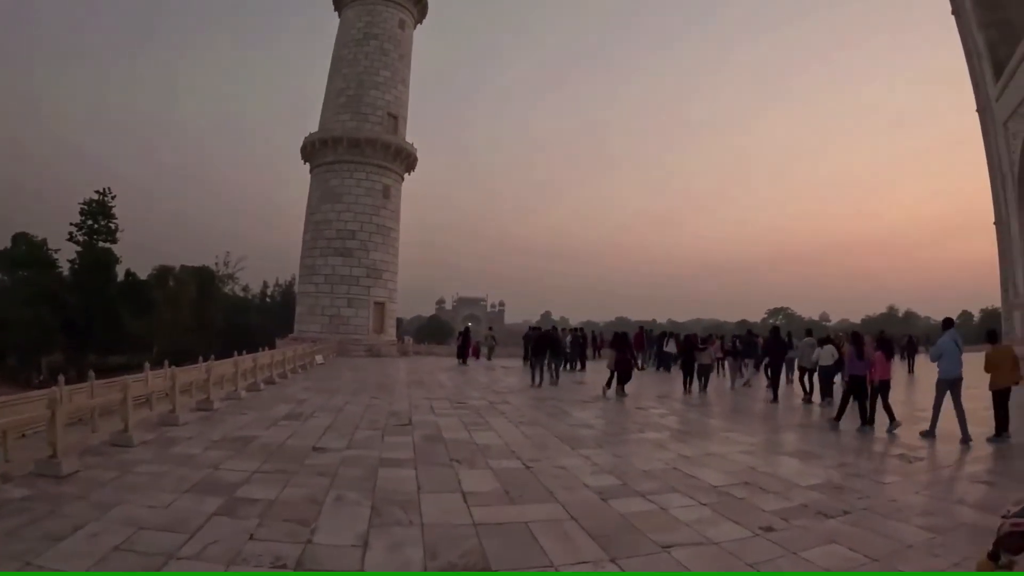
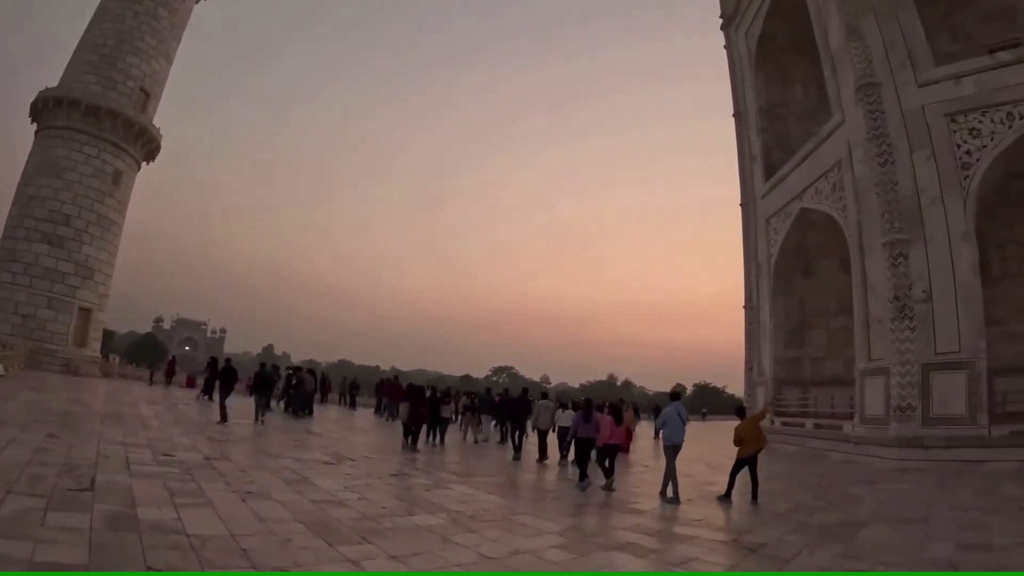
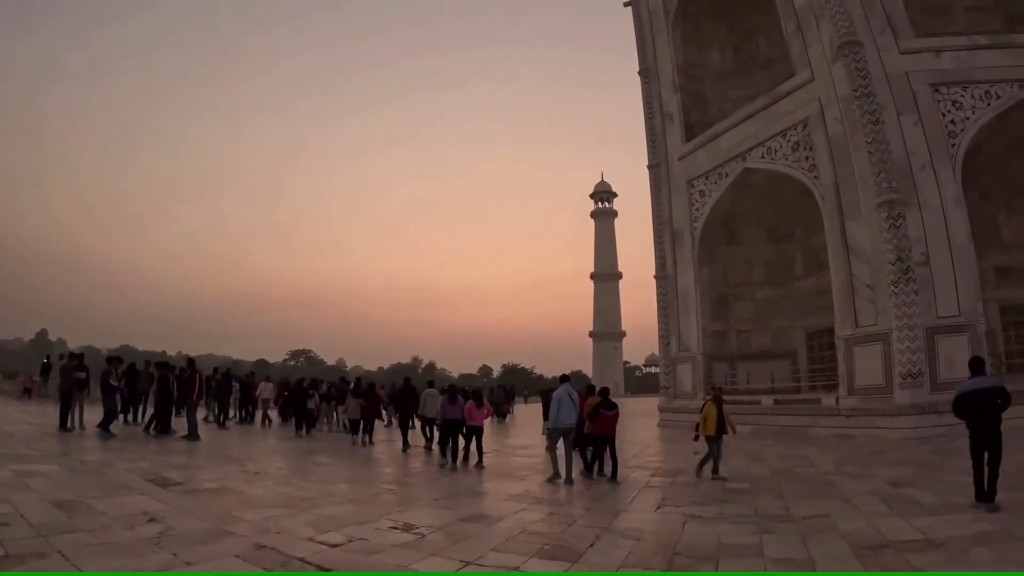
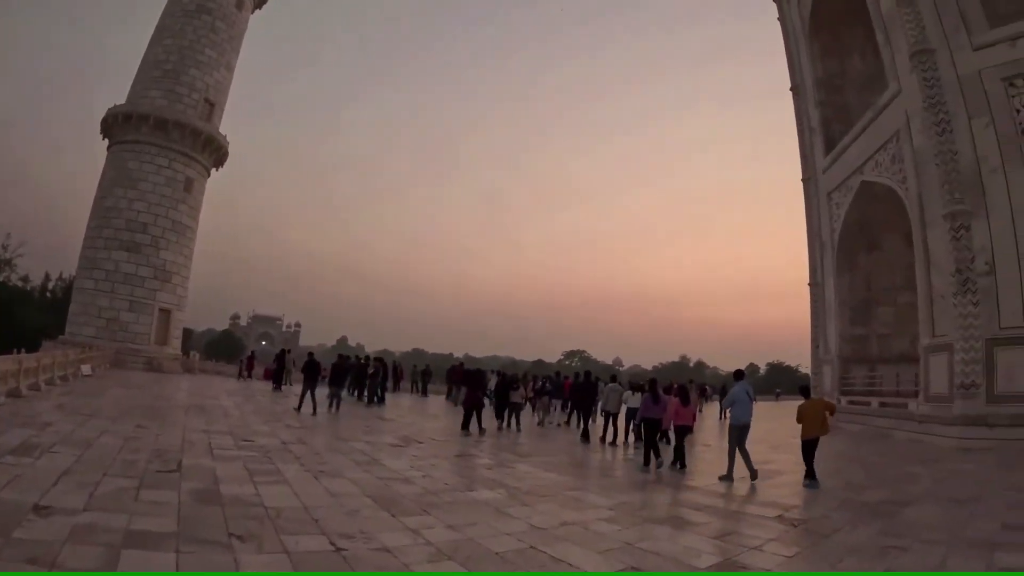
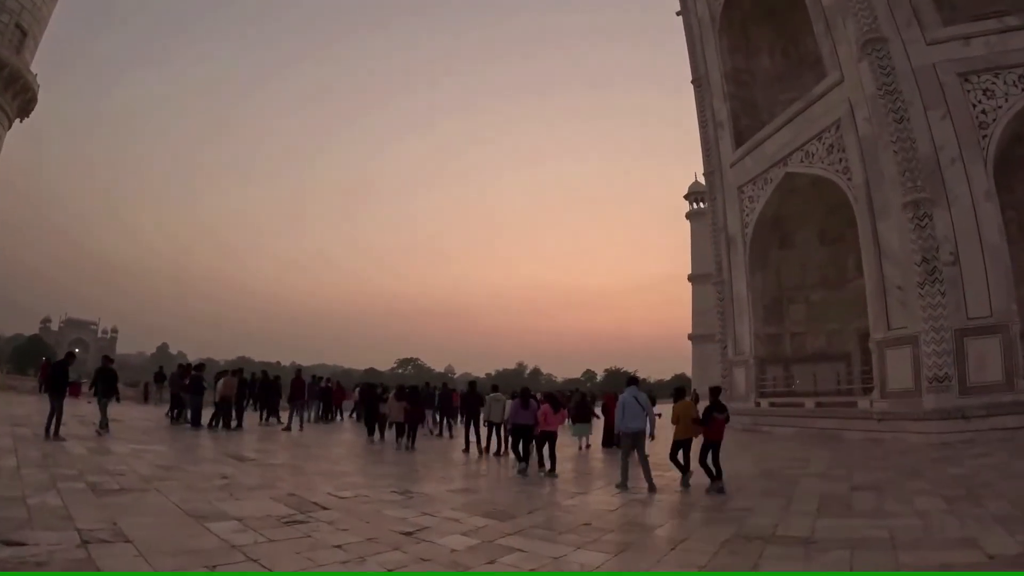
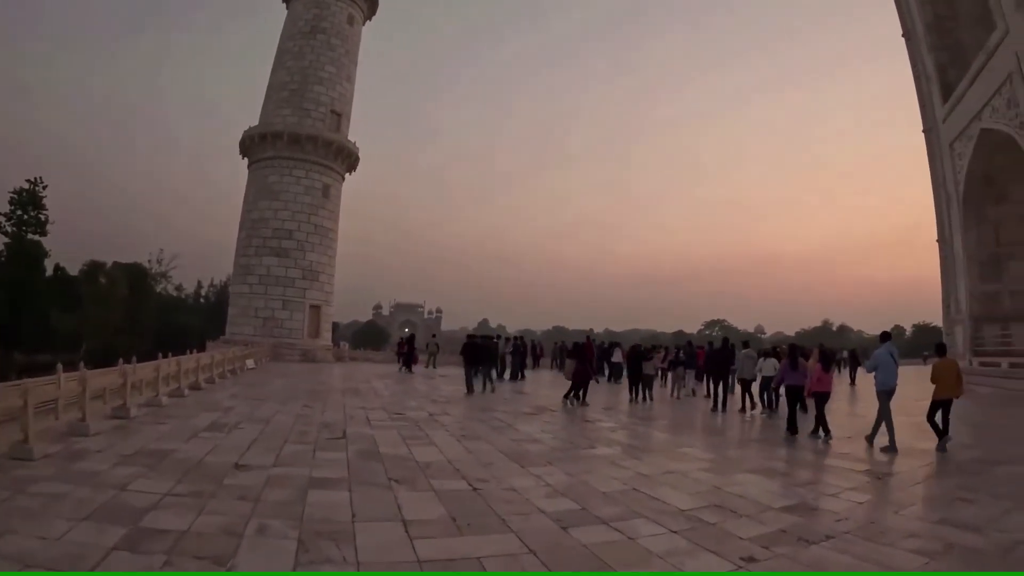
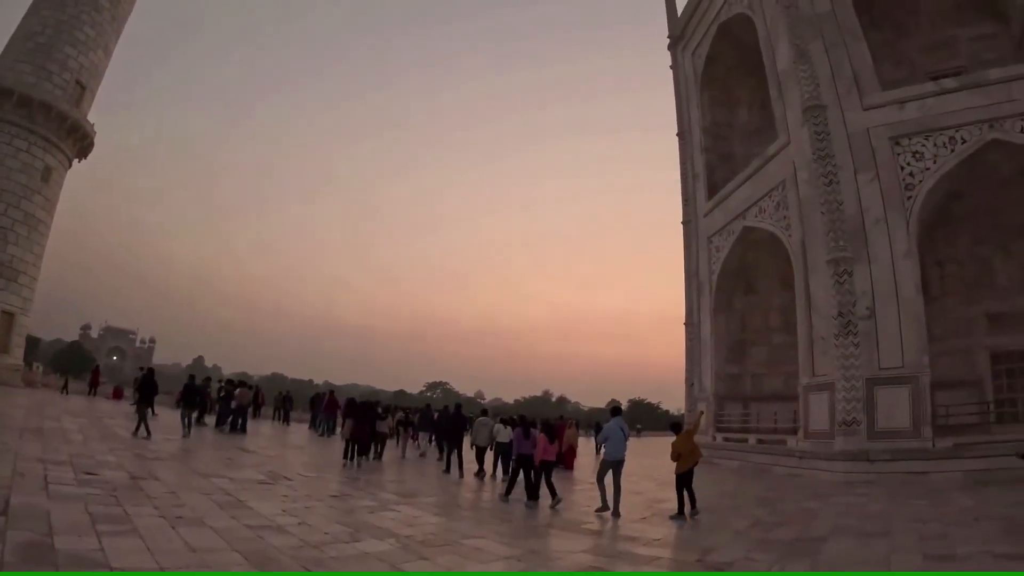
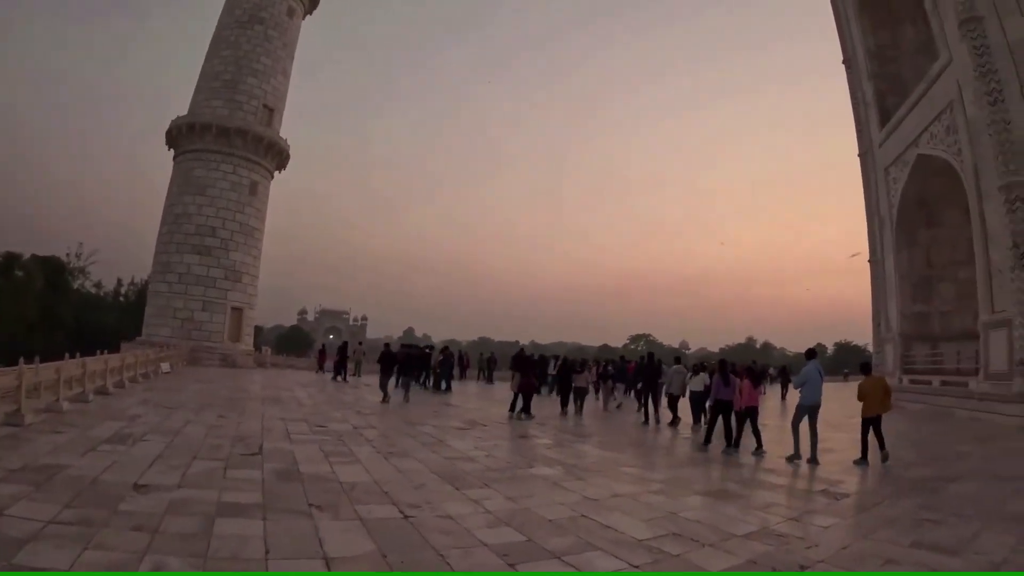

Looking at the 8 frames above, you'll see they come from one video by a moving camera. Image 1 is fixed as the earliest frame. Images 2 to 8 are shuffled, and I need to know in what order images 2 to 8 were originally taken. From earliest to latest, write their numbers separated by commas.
6, 8, 4, 2, 7, 5, 3
